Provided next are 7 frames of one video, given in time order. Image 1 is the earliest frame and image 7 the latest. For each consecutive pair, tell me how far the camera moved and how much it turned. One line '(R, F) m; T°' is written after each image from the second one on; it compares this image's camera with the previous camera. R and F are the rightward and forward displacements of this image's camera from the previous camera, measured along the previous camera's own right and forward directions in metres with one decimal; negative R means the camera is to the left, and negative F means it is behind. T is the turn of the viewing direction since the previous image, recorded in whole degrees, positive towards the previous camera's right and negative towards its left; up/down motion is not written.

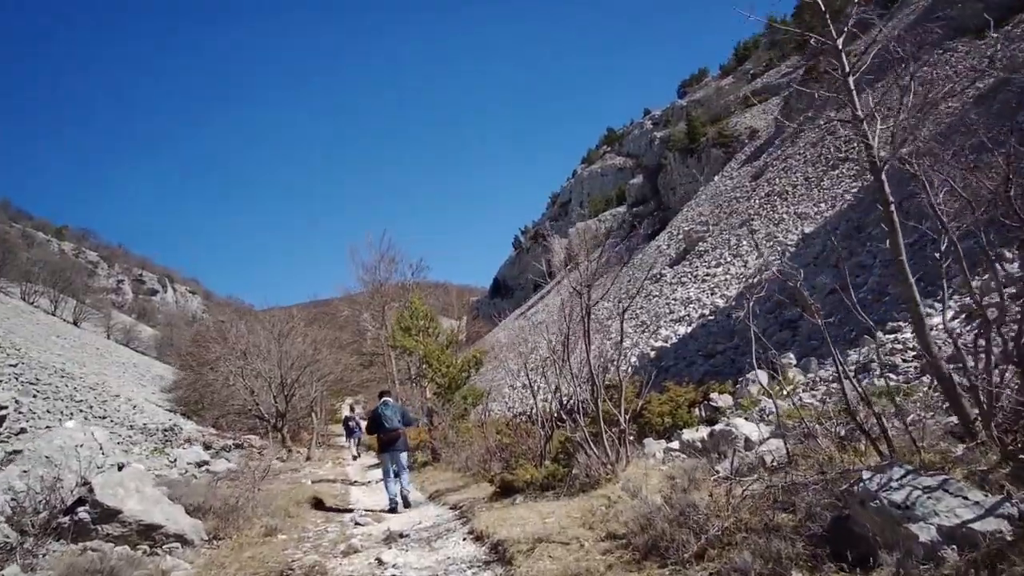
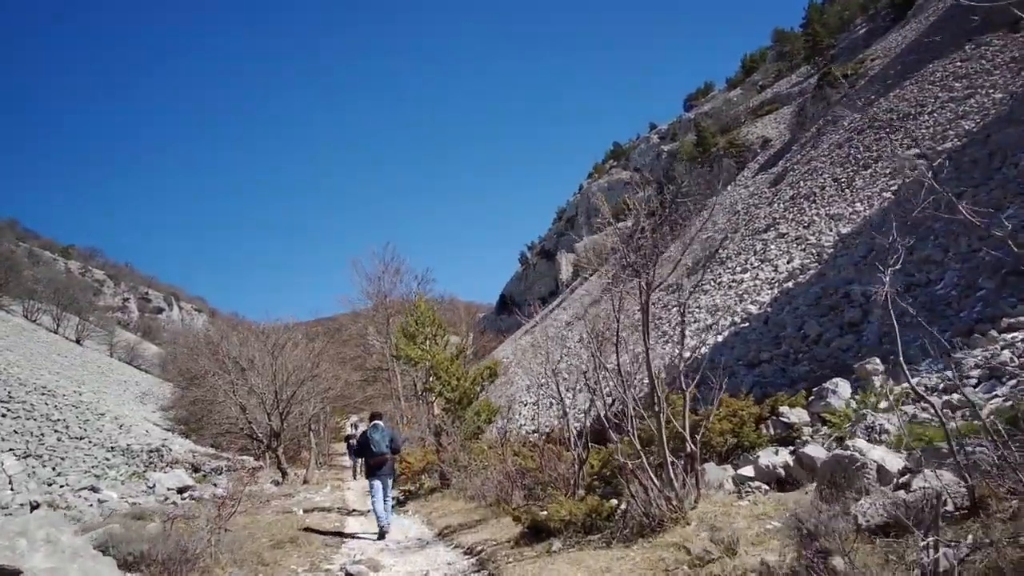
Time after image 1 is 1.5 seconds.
(-0.2, +1.4) m; -1°
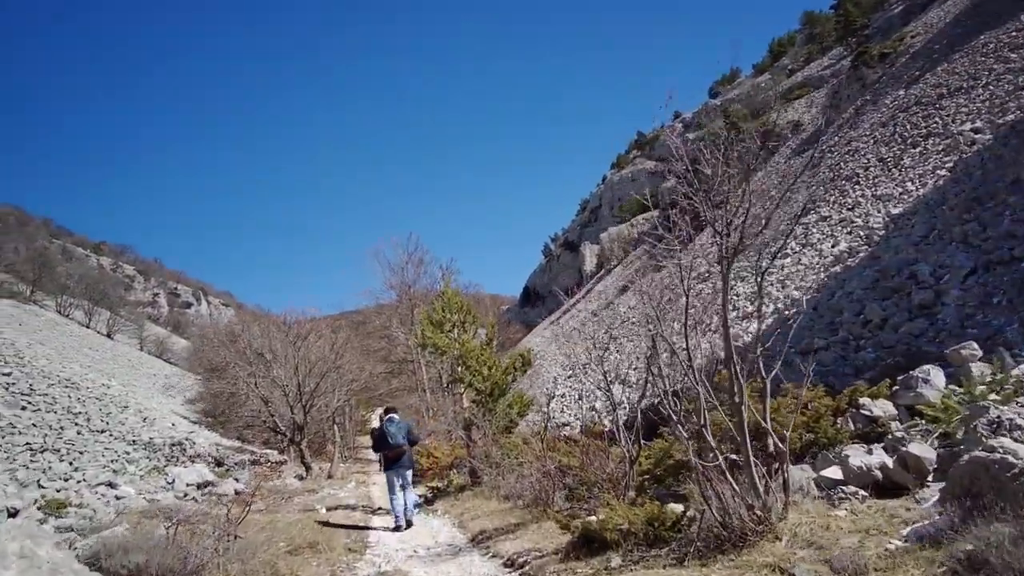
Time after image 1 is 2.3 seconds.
(-0.2, +0.7) m; -2°
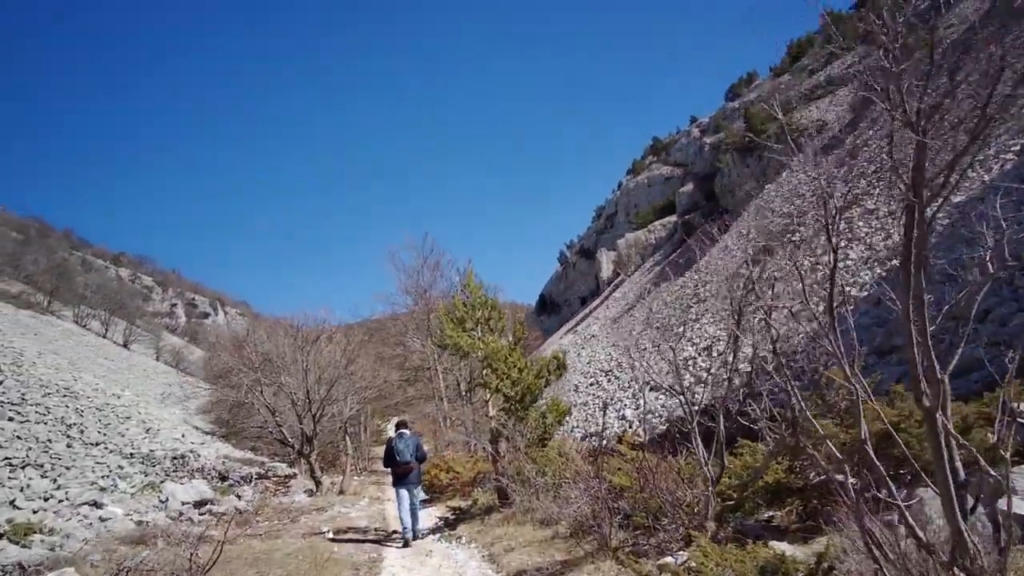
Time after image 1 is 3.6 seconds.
(-0.2, +1.3) m; -1°
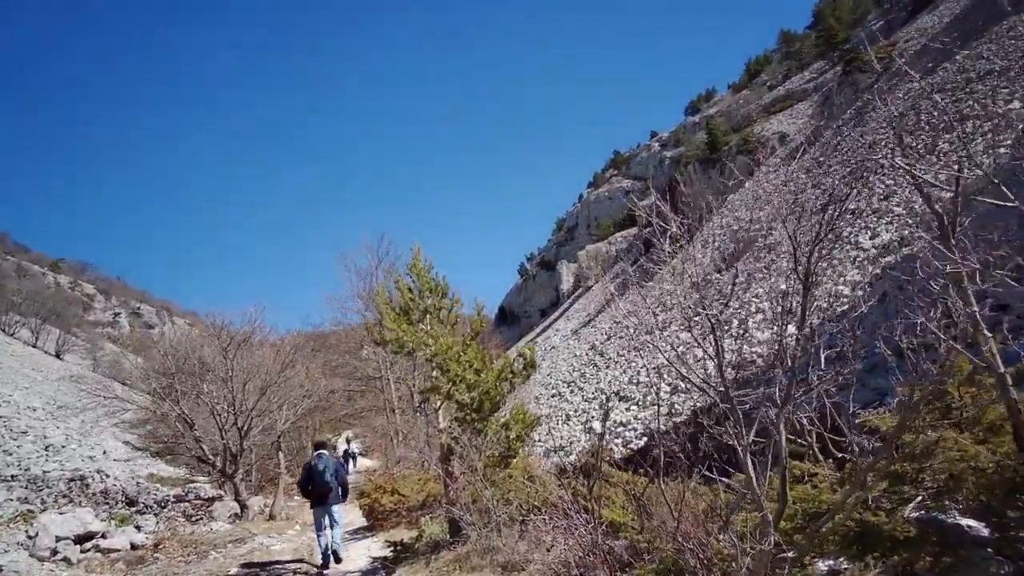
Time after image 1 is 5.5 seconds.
(0.0, +1.7) m; +4°
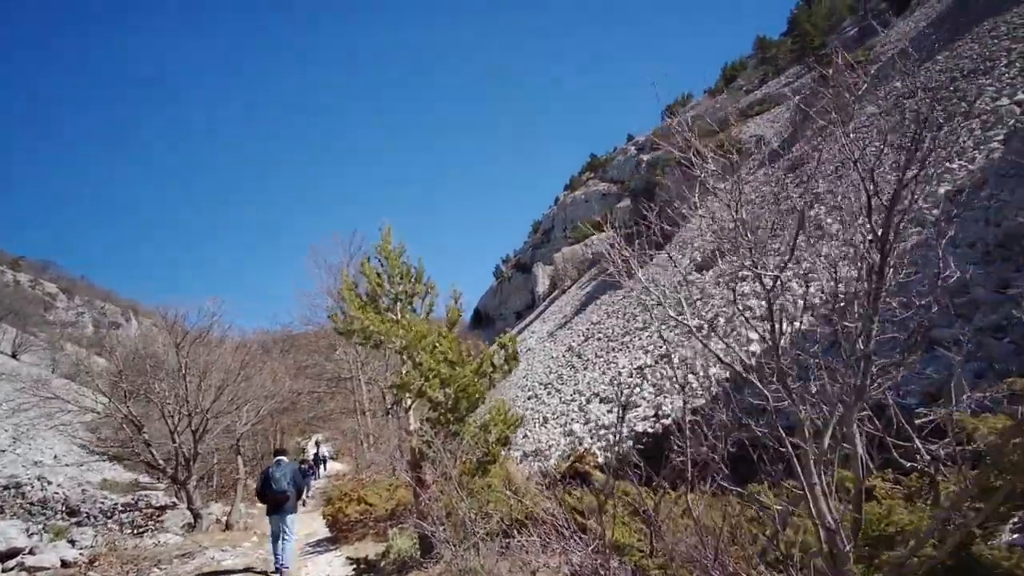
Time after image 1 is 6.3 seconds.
(-0.1, +0.8) m; +2°
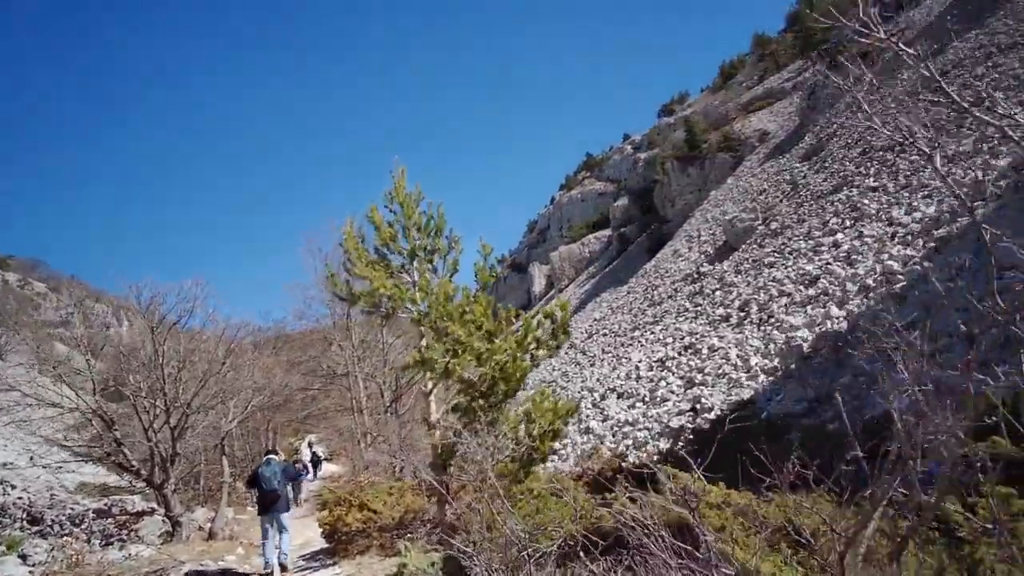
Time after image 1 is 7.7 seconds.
(-0.4, +1.3) m; +1°
